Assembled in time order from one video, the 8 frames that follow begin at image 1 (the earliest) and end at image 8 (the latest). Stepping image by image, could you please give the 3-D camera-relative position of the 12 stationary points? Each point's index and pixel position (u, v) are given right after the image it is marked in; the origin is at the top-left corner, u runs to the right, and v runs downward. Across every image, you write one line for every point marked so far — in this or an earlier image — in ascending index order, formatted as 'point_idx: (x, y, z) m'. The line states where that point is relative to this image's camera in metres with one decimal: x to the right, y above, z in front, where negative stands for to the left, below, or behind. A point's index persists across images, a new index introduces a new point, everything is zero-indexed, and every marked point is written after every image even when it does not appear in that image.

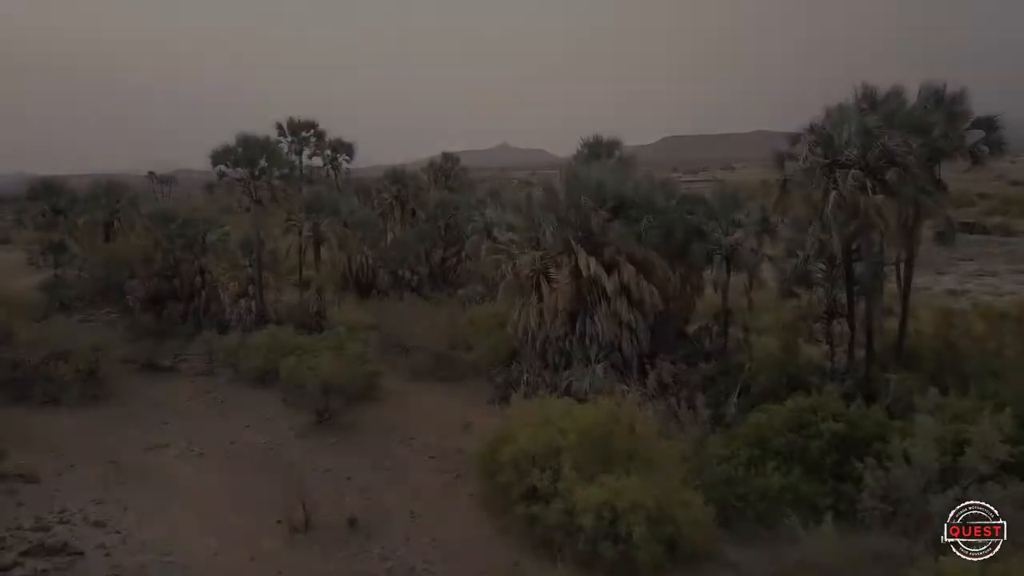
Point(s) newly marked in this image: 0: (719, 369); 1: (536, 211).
0: (+2.6, -1.1, +13.2) m
1: (+0.3, +1.0, +13.5) m
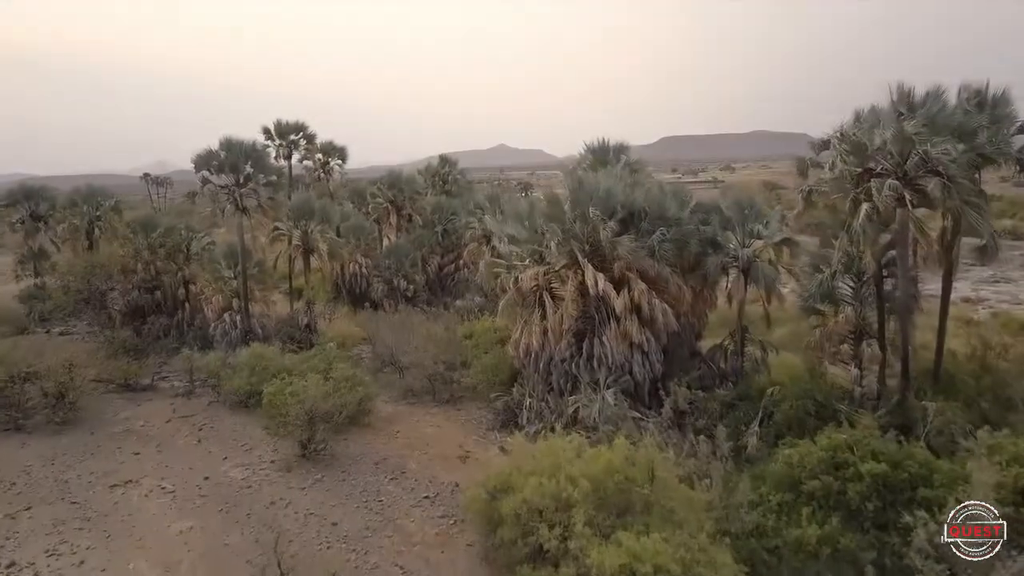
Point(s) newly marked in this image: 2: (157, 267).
0: (+2.6, -1.3, +12.2) m
1: (+0.3, +0.8, +12.5) m
2: (-6.4, +0.4, +18.9) m
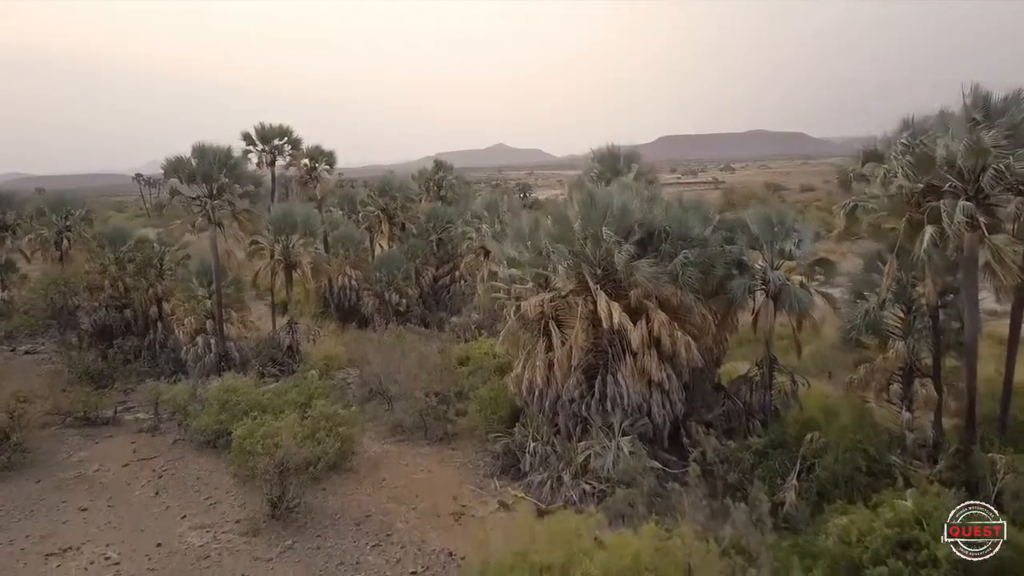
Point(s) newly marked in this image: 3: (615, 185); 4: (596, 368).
0: (+2.6, -1.6, +10.7) m
1: (+0.3, +0.5, +11.0) m
2: (-6.4, +0.1, +17.4) m
3: (+1.2, +1.2, +12.0) m
4: (+0.9, -0.9, +11.1) m
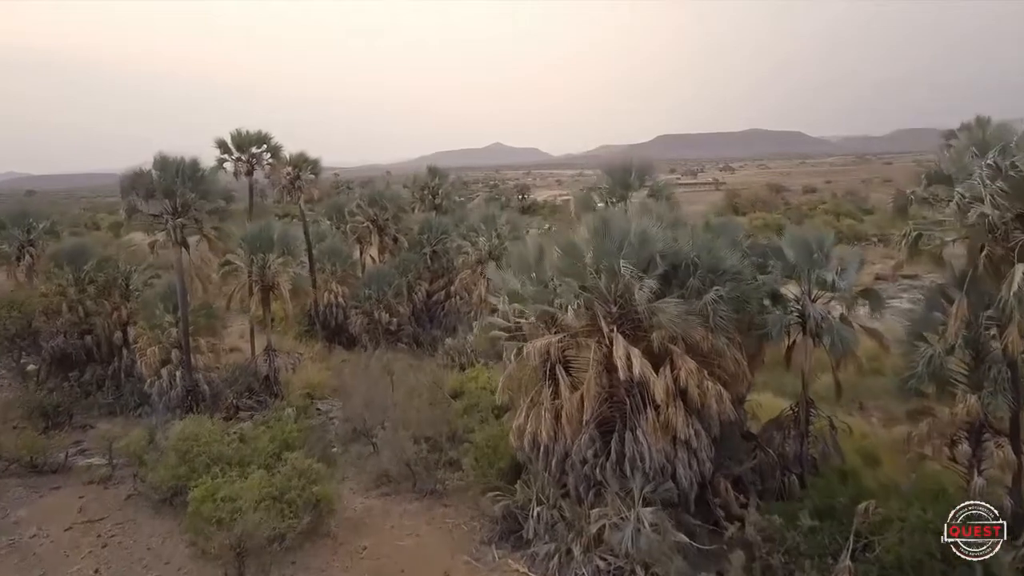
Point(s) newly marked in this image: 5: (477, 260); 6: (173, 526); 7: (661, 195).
0: (+2.7, -1.9, +9.1) m
1: (+0.3, +0.1, +9.4) m
2: (-6.4, -0.3, +15.8) m
3: (+1.2, +0.8, +10.5) m
4: (+0.9, -1.2, +9.5) m
5: (-0.7, +0.5, +19.6) m
6: (-3.3, -2.3, +10.3) m
7: (+1.9, +1.2, +13.2) m
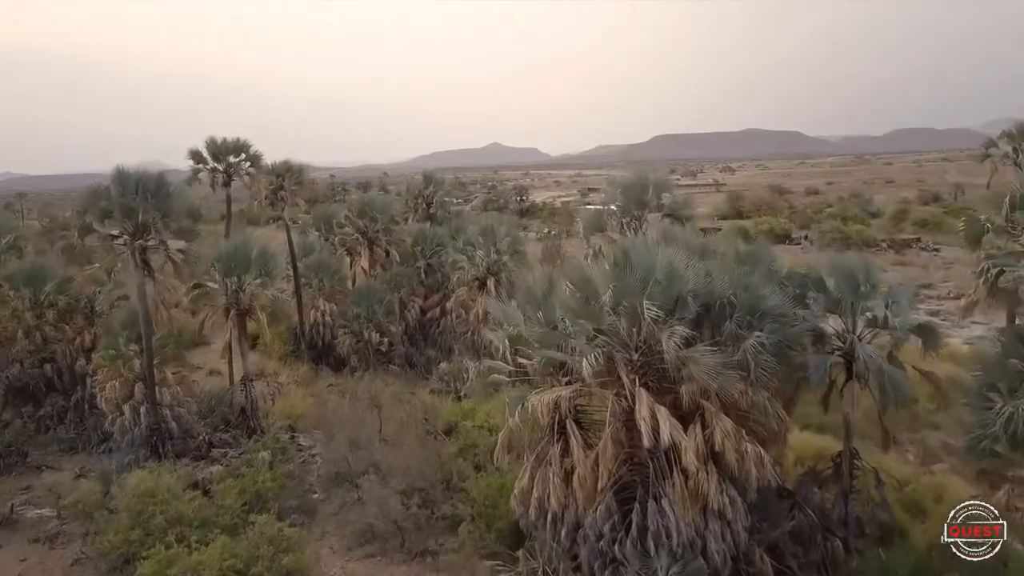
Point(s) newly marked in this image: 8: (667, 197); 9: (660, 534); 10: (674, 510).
0: (+2.7, -2.3, +7.7) m
1: (+0.4, -0.2, +8.0) m
2: (-6.4, -0.6, +14.4) m
3: (+1.2, +0.5, +9.1) m
4: (+0.9, -1.5, +8.1) m
5: (-0.7, +0.2, +18.2) m
6: (-3.3, -2.7, +8.9) m
7: (+1.9, +0.9, +11.8) m
8: (+1.8, +1.1, +12.0) m
9: (+1.1, -1.8, +7.7) m
10: (+1.2, -1.6, +7.6) m
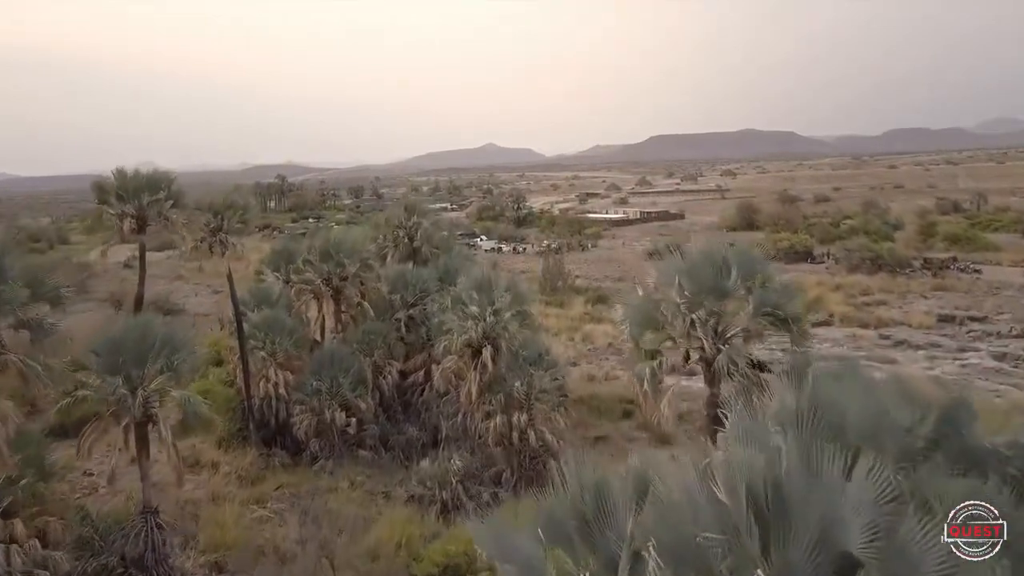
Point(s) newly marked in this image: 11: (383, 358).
0: (+2.8, -3.2, +3.7) m
1: (+0.4, -1.2, +4.0) m
2: (-6.4, -1.6, +10.3) m
3: (+1.3, -0.5, +5.1) m
4: (+1.0, -2.5, +4.1) m
5: (-0.6, -0.8, +14.2) m
6: (-3.2, -3.6, +4.8) m
7: (+2.0, -0.1, +7.8) m
8: (+1.8, +0.1, +8.0) m
9: (+1.2, -2.8, +3.6) m
10: (+1.3, -2.6, +3.6) m
11: (-2.0, -1.1, +16.2) m
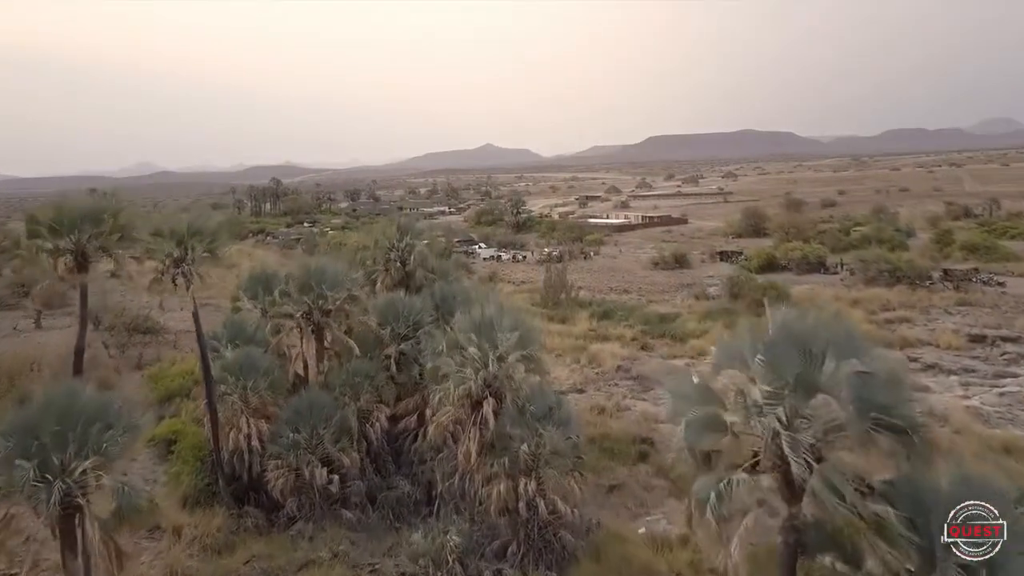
0: (+2.8, -3.7, +1.8) m
1: (+0.5, -1.6, +2.1) m
2: (-6.3, -2.1, +8.4) m
3: (+1.4, -0.9, +3.2) m
4: (+1.1, -3.0, +2.2) m
5: (-0.6, -1.3, +12.3) m
6: (-3.2, -4.1, +2.9) m
7: (+2.0, -0.6, +5.9) m
8: (+1.9, -0.3, +6.1) m
9: (+1.2, -3.3, +1.8) m
10: (+1.3, -3.1, +1.7) m
11: (-1.9, -1.6, +14.4) m
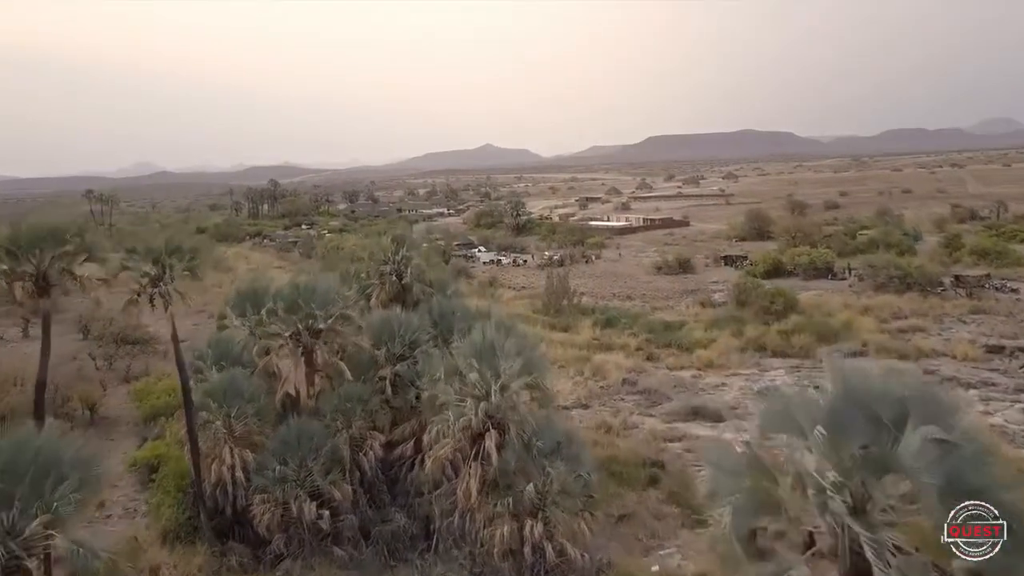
0: (+2.9, -3.9, +0.9) m
1: (+0.6, -1.9, +1.2) m
2: (-6.3, -2.3, +7.5) m
3: (+1.4, -1.2, +2.2) m
4: (+1.1, -3.2, +1.3) m
5: (-0.5, -1.5, +11.4) m
6: (-3.1, -4.4, +2.0) m
7: (+2.1, -0.8, +5.0) m
8: (+1.9, -0.6, +5.1) m
9: (+1.3, -3.5, +0.8) m
10: (+1.4, -3.3, +0.7) m
11: (-1.9, -1.8, +13.4) m
